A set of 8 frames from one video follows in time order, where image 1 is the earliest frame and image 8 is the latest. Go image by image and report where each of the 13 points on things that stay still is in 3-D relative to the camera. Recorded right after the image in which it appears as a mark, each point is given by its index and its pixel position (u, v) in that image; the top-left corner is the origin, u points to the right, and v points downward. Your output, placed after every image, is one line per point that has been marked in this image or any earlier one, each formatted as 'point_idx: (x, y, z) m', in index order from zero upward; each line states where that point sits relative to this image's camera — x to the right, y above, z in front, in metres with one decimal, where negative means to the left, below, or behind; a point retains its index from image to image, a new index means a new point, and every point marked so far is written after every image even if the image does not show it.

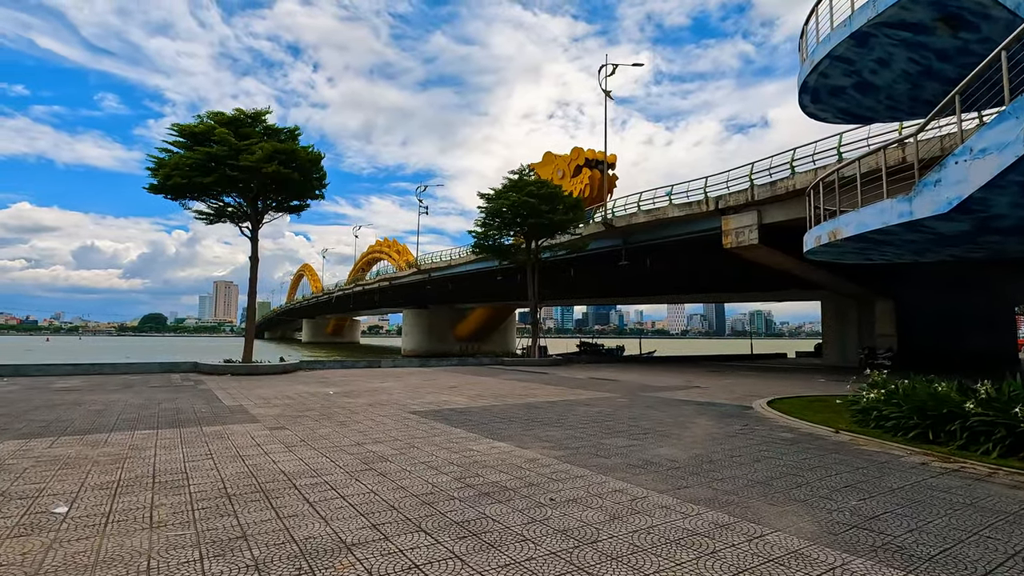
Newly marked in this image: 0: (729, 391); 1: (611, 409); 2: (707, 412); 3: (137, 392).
0: (+7.2, -3.4, +17.9) m
1: (+2.5, -3.1, +13.5) m
2: (+4.7, -3.0, +12.9) m
3: (-11.9, -3.3, +17.1) m
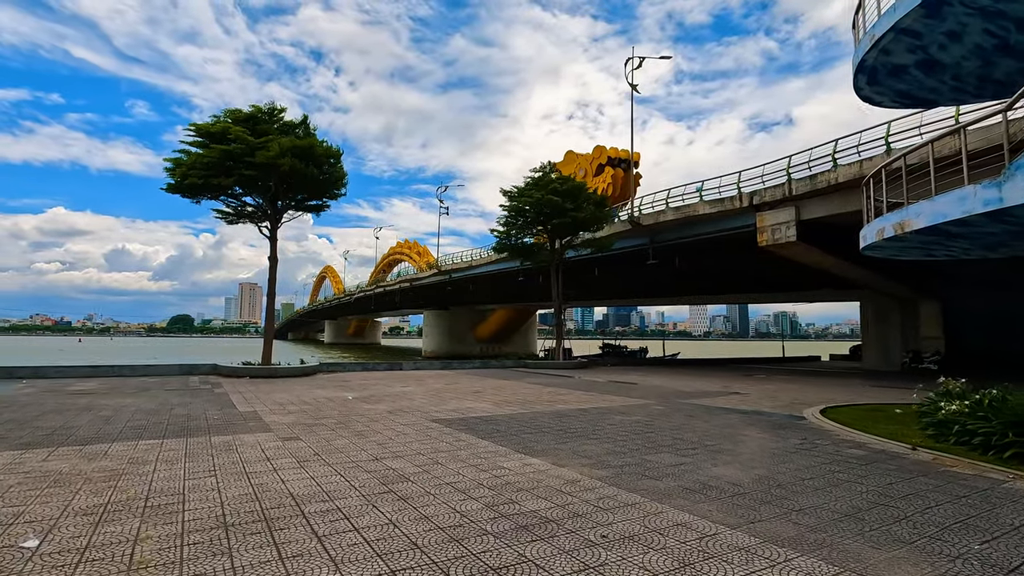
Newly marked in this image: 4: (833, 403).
0: (+8.1, -3.4, +16.6) m
1: (+3.2, -3.0, +12.4) m
2: (+5.4, -3.0, +11.8) m
3: (-11.1, -3.3, +16.6) m
4: (+9.0, -3.2, +15.0) m
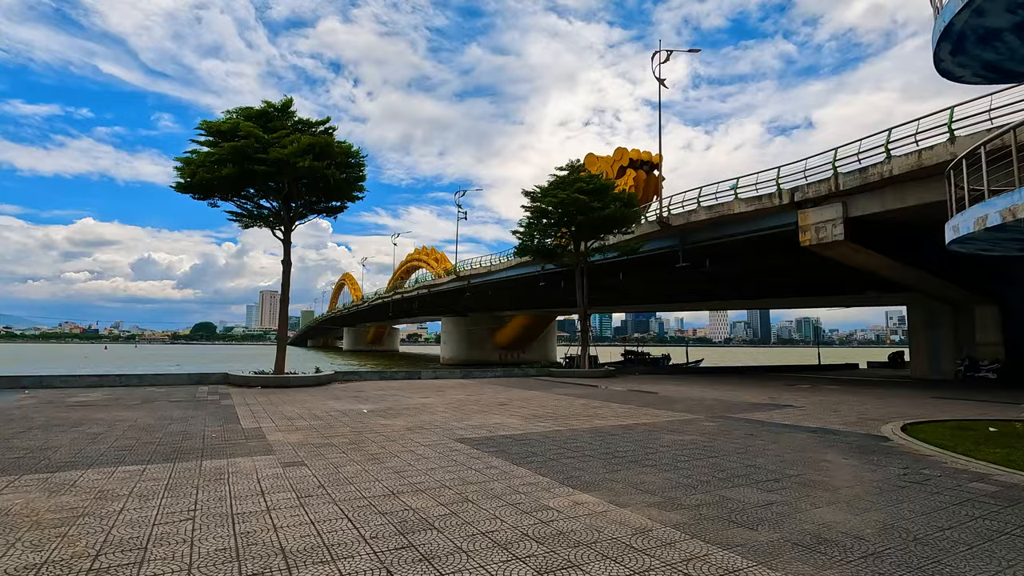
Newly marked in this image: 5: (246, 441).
0: (+8.9, -3.4, +14.8) m
1: (+3.9, -3.0, +10.8) m
2: (+6.0, -2.9, +10.1) m
3: (-10.2, -3.5, +15.4) m
4: (+9.8, -3.2, +13.2) m
5: (-5.1, -2.9, +10.3) m
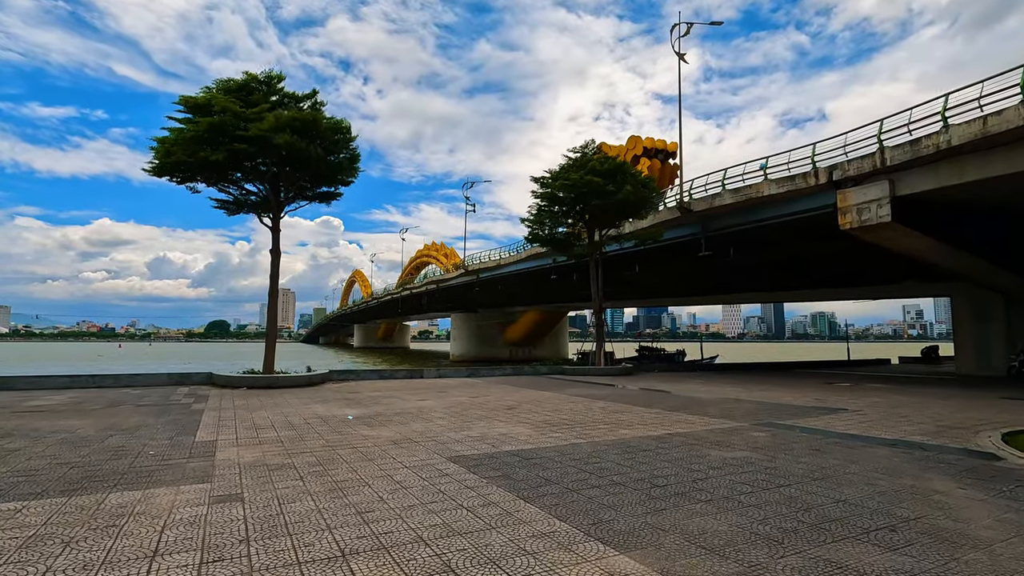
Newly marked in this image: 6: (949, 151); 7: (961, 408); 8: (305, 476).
0: (+9.1, -3.0, +12.5) m
1: (+4.0, -2.7, +8.6) m
2: (+6.2, -2.6, +7.8) m
3: (-10.0, -3.2, +13.5) m
4: (+9.9, -2.8, +10.8) m
5: (-5.0, -2.6, +8.2) m
6: (+15.5, +4.8, +18.9) m
7: (+11.7, -3.1, +13.9) m
8: (-2.8, -2.6, +7.4) m
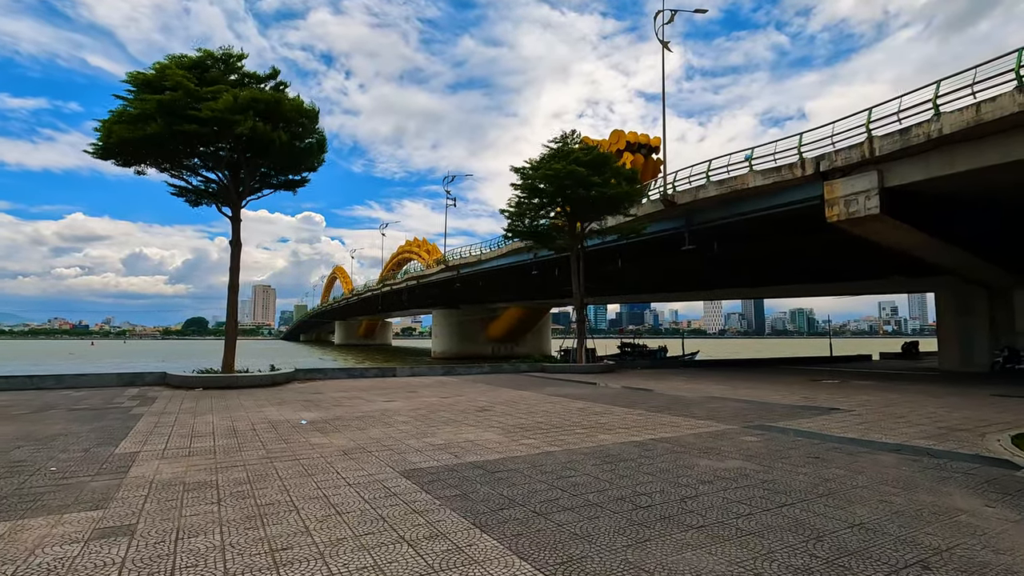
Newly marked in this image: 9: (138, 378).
0: (+8.5, -2.8, +11.7) m
1: (+3.5, -2.5, +7.6) m
2: (+5.7, -2.4, +6.9) m
3: (-10.7, -3.0, +12.1) m
4: (+9.3, -2.7, +10.1) m
5: (-5.5, -2.5, +7.0) m
6: (+14.6, +5.1, +18.3) m
7: (+11.0, -2.9, +13.2) m
8: (-3.3, -2.4, +6.2) m
9: (-13.6, -3.3, +19.4) m
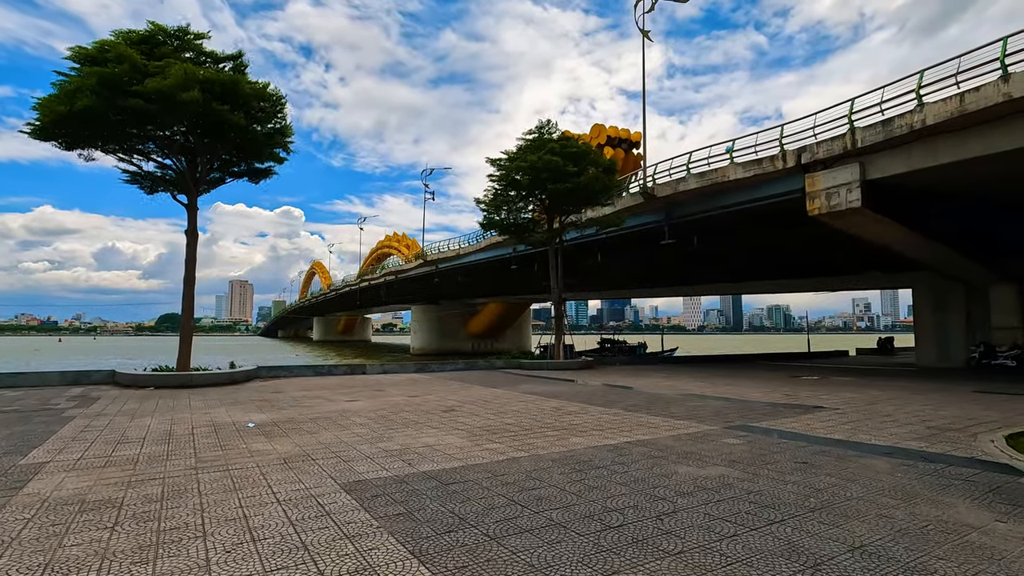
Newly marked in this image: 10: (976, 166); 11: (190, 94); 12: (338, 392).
0: (+7.8, -2.7, +11.2) m
1: (+2.9, -2.4, +6.9) m
2: (+5.1, -2.3, +6.3) m
3: (-11.4, -2.8, +10.9) m
4: (+8.7, -2.5, +9.6) m
5: (-6.0, -2.3, +6.0) m
6: (+13.7, +5.2, +17.9) m
7: (+10.3, -2.8, +12.7) m
8: (-3.8, -2.3, +5.3) m
9: (-14.5, -3.0, +18.1) m
10: (+15.4, +4.1, +17.8) m
11: (-9.8, +5.8, +16.4) m
12: (-5.3, -3.2, +16.3) m
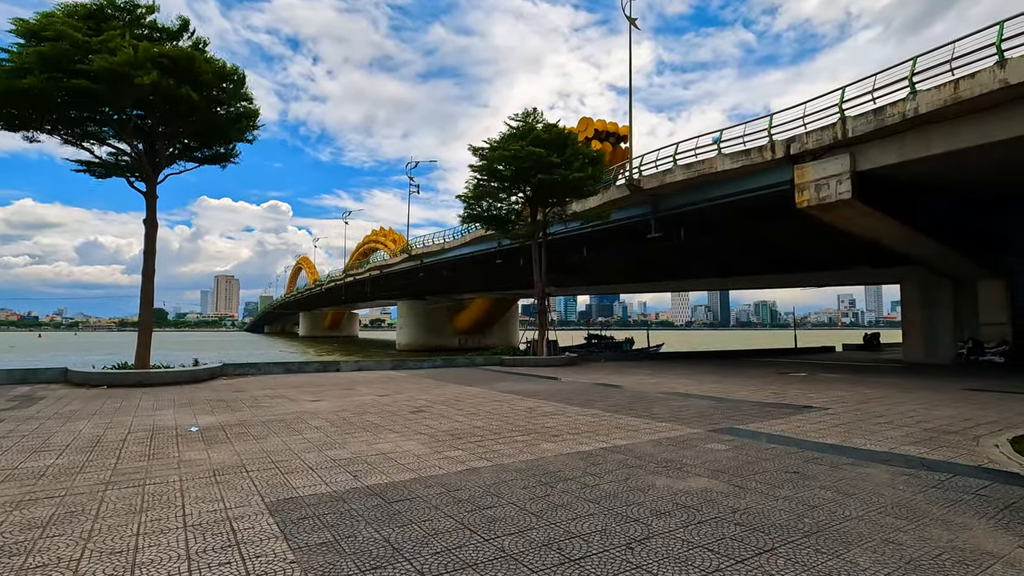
0: (+7.2, -2.5, +10.5) m
1: (+2.4, -2.3, +6.2) m
2: (+4.7, -2.2, +5.6) m
3: (-11.9, -2.6, +9.8) m
4: (+8.2, -2.4, +8.9) m
5: (-6.5, -2.2, +5.0) m
6: (+13.0, +5.4, +17.3) m
7: (+9.6, -2.6, +12.1) m
8: (-4.3, -2.2, +4.4) m
9: (-15.2, -2.8, +17.0) m
10: (+14.7, +4.2, +17.2) m
11: (-10.4, +6.1, +15.3) m
12: (-6.0, -3.0, +15.4) m
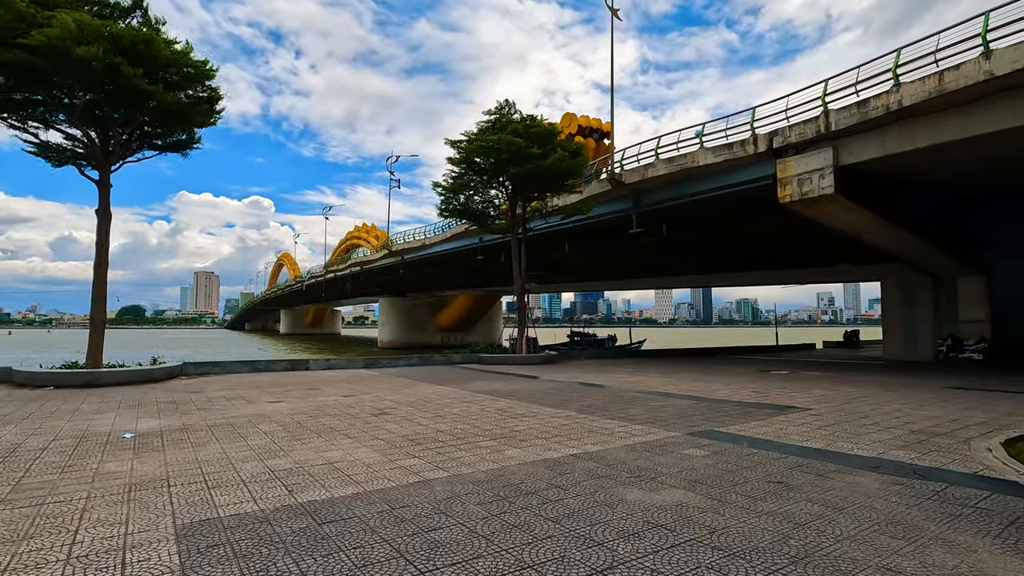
0: (+6.6, -2.4, +10.0) m
1: (+2.0, -2.2, +5.5) m
2: (+4.2, -2.1, +5.0) m
3: (-12.5, -2.5, +8.8) m
4: (+7.6, -2.3, +8.5) m
5: (-6.9, -2.1, +4.2) m
6: (+12.3, +5.5, +16.9) m
7: (+9.0, -2.5, +11.7) m
8: (-4.7, -2.1, +3.6) m
9: (-16.0, -2.6, +15.9) m
10: (+13.9, +4.4, +16.9) m
11: (-11.2, +6.2, +14.3) m
12: (-6.7, -2.8, +14.5) m
